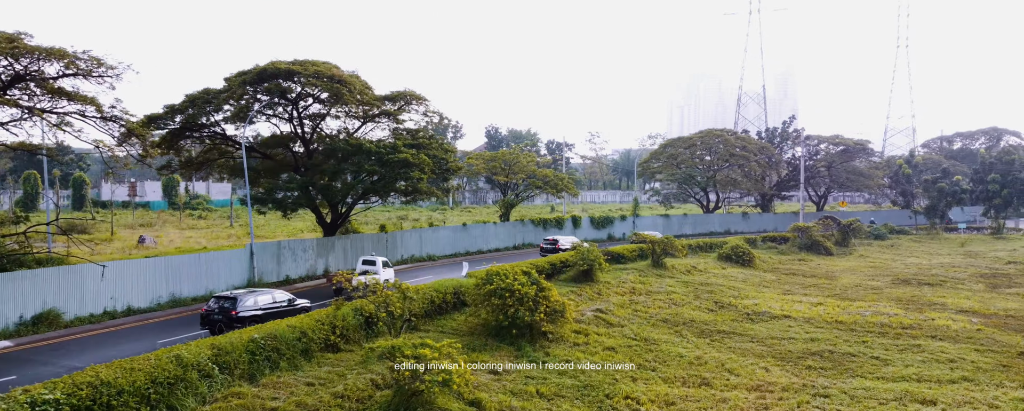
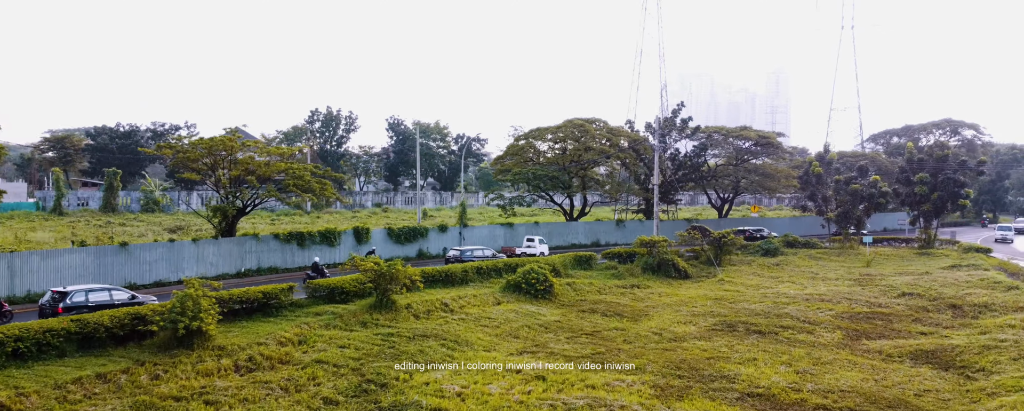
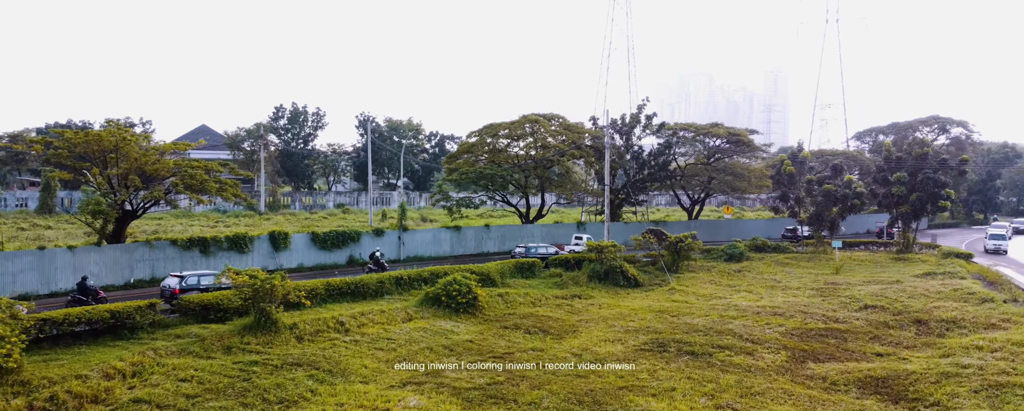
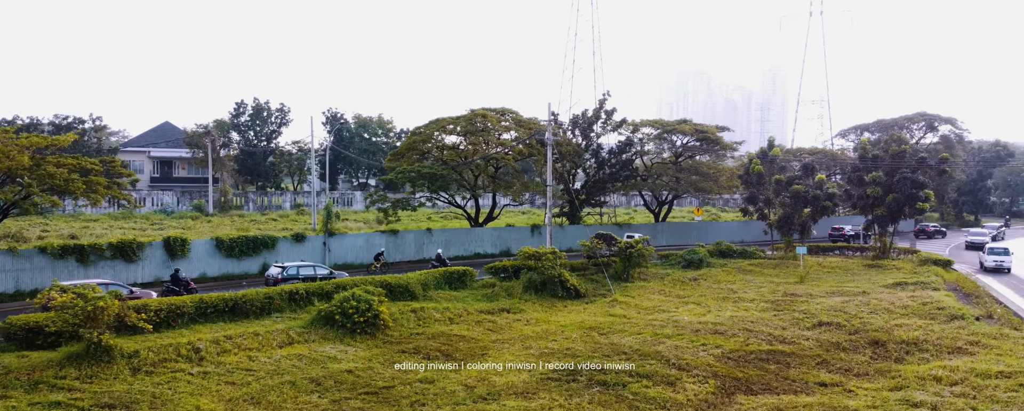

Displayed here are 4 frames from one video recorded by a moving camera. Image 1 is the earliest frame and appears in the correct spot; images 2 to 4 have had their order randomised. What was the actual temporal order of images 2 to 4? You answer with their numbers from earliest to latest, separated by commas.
2, 3, 4
